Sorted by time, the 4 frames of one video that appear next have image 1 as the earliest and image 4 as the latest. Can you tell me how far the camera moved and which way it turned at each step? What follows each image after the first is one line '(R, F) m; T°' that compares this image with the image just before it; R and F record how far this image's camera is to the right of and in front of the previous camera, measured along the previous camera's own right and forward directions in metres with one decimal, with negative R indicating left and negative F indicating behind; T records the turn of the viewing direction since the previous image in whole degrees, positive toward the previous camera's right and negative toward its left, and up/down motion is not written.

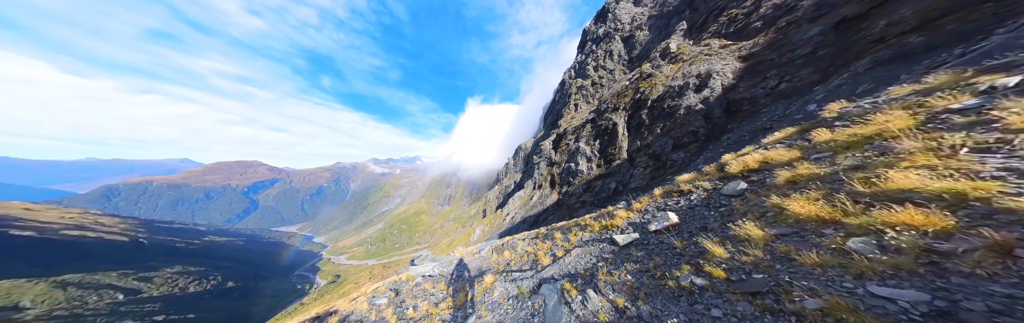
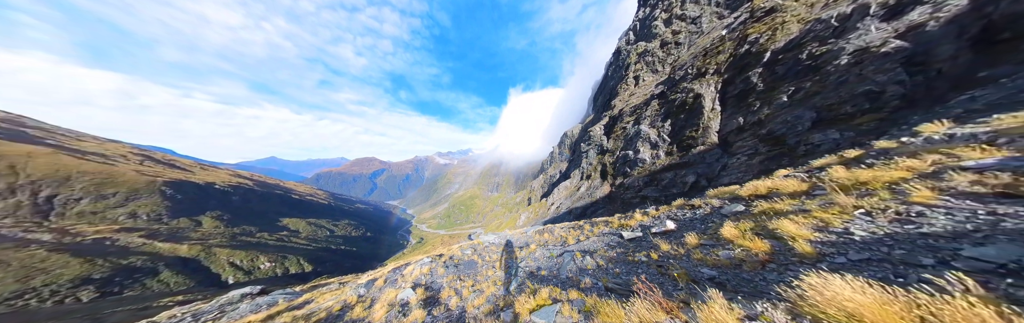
(+0.5, -5.1) m; -14°
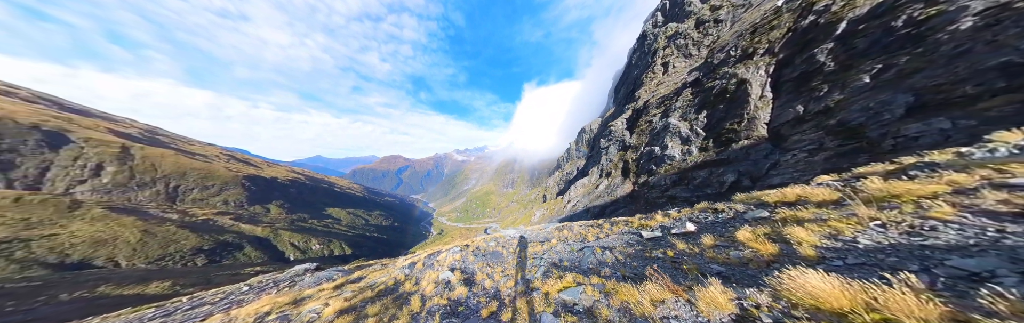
(-0.7, -1.3) m; -5°
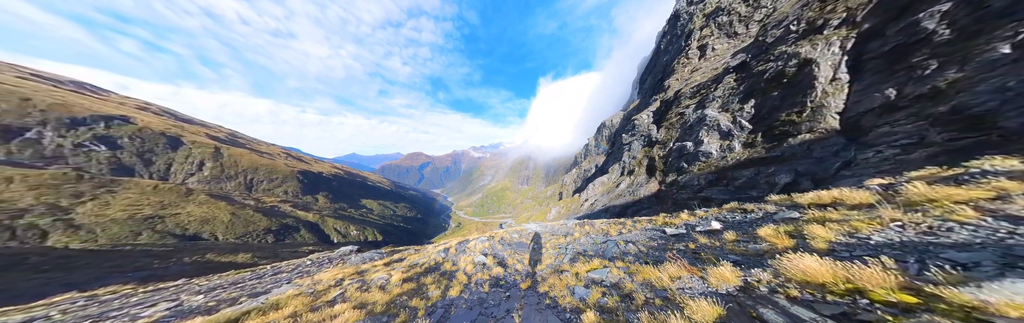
(-1.1, -1.4) m; -4°
